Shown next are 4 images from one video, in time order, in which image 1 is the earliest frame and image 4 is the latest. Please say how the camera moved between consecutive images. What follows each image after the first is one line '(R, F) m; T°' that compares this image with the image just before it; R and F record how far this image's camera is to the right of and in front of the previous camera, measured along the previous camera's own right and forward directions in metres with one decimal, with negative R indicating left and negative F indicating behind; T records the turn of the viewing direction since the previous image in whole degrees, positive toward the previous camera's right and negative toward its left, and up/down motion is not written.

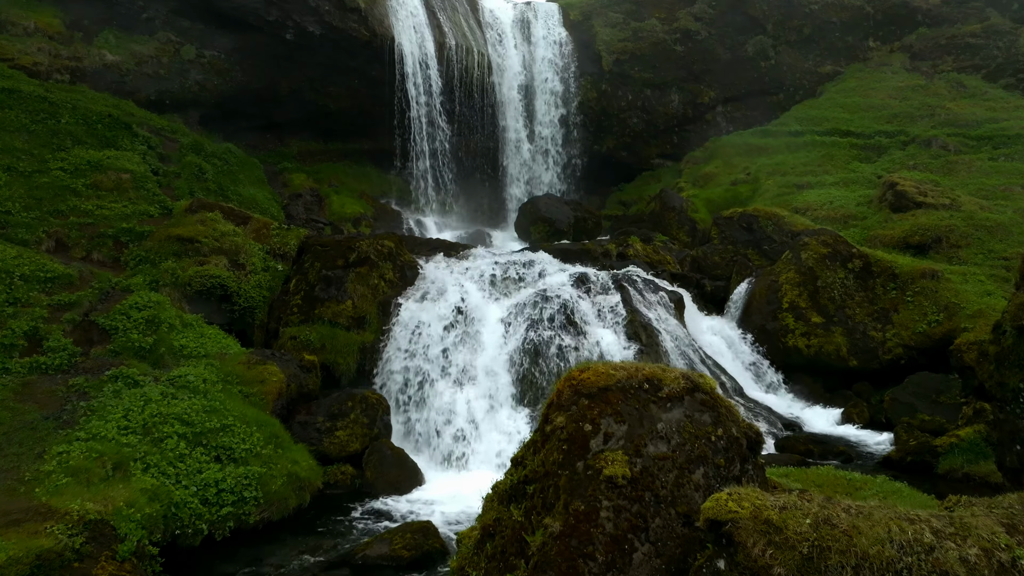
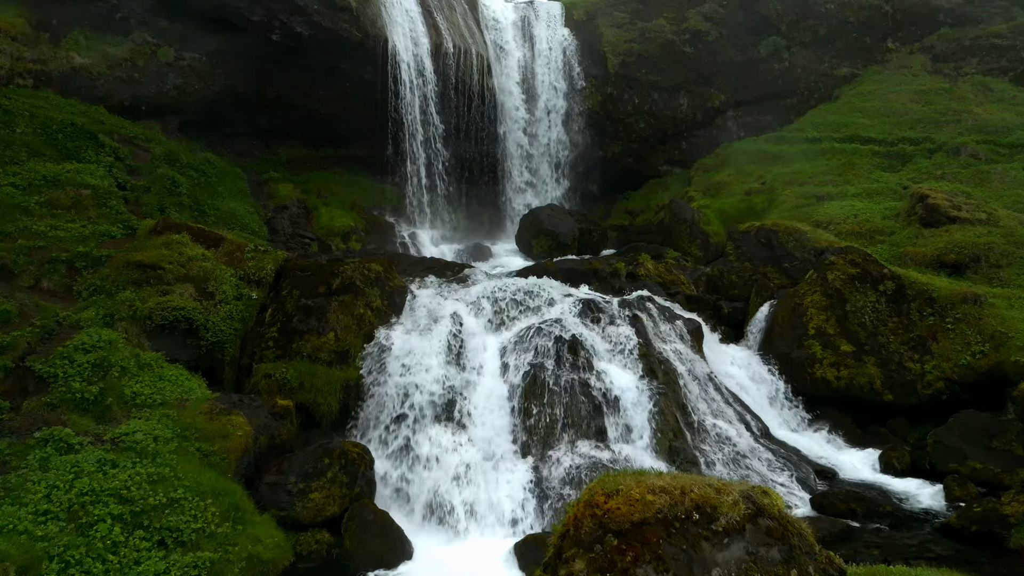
(0.0, +1.3) m; 0°
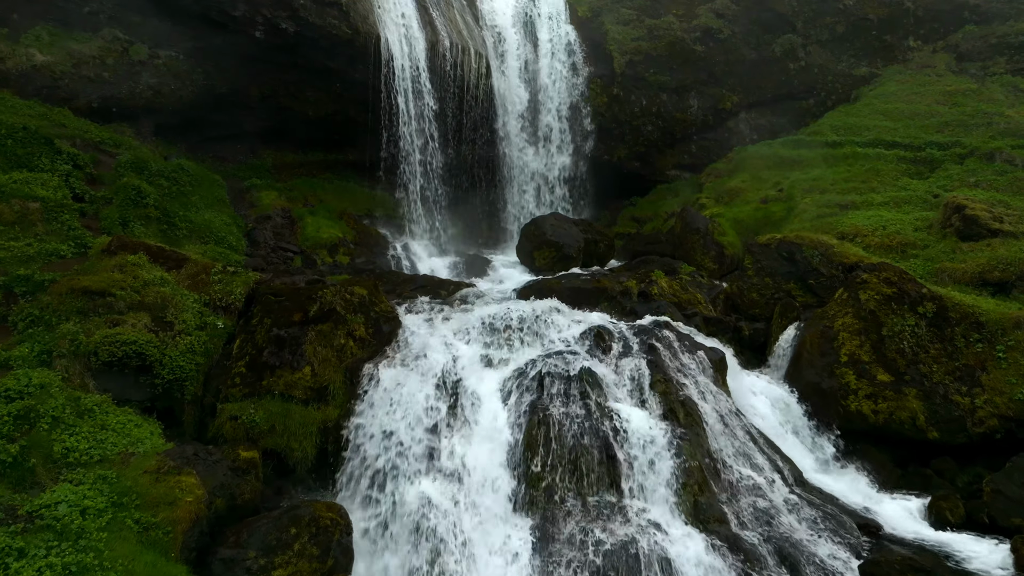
(0.0, +1.3) m; 0°
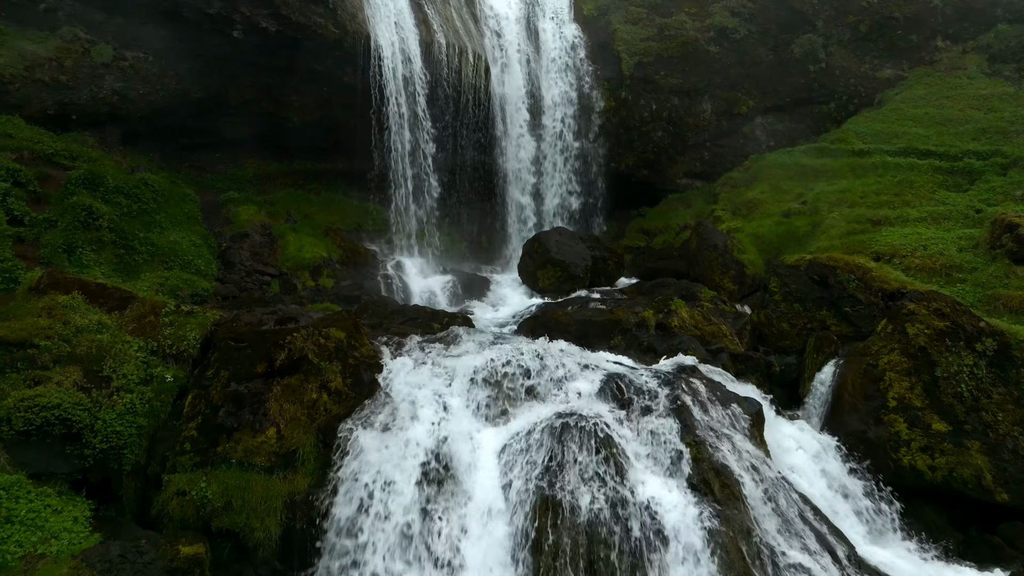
(0.0, +1.5) m; 0°
